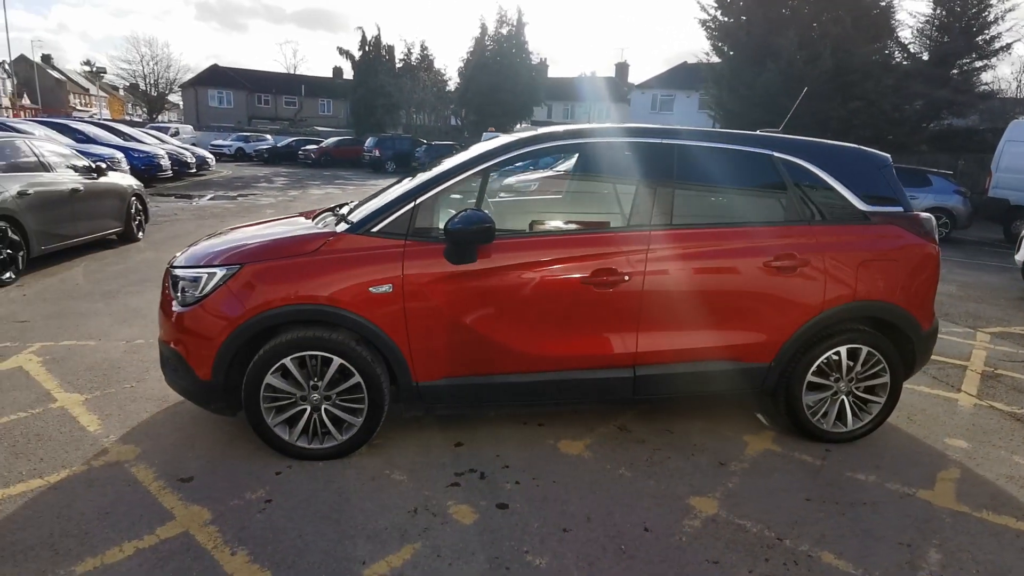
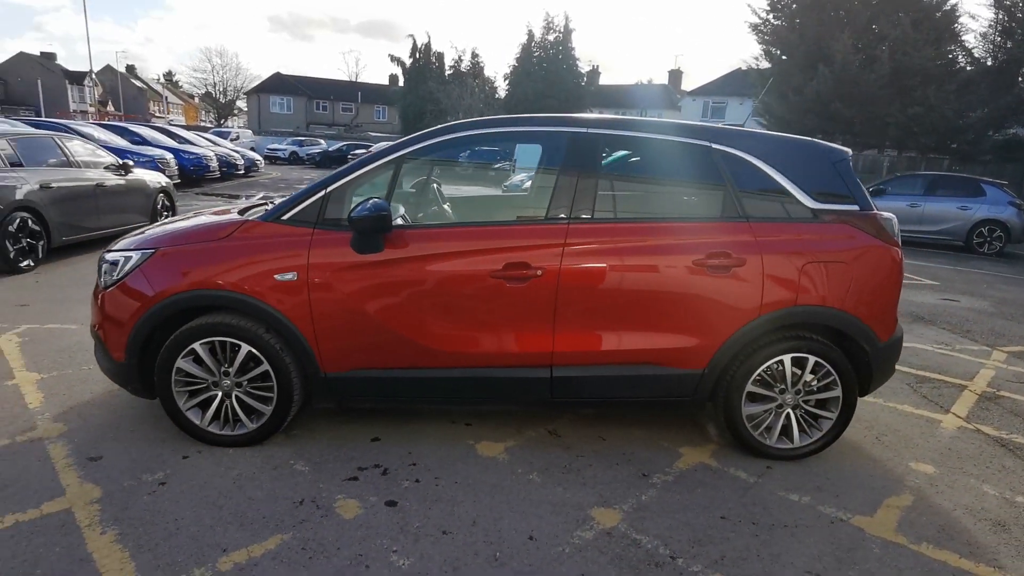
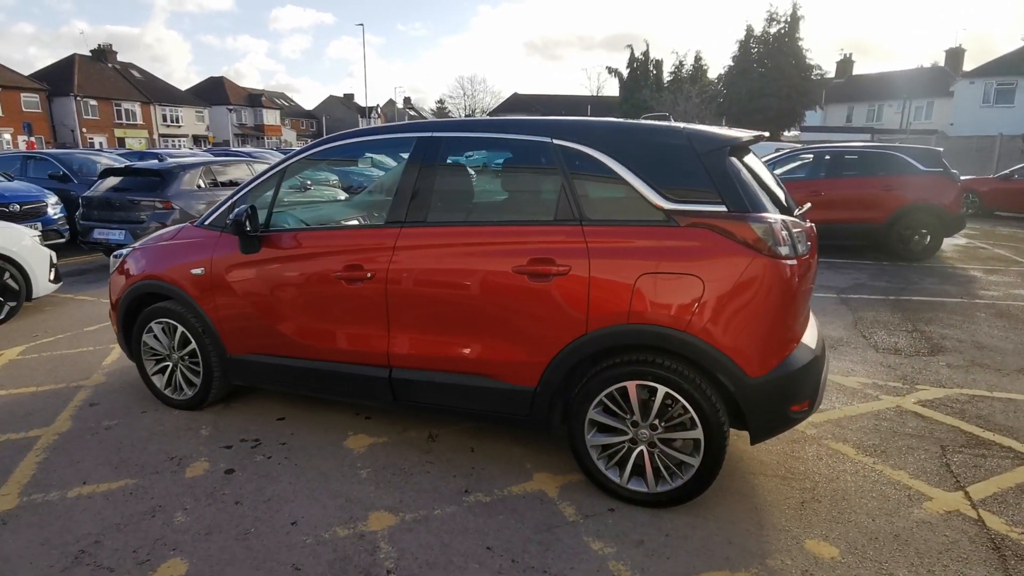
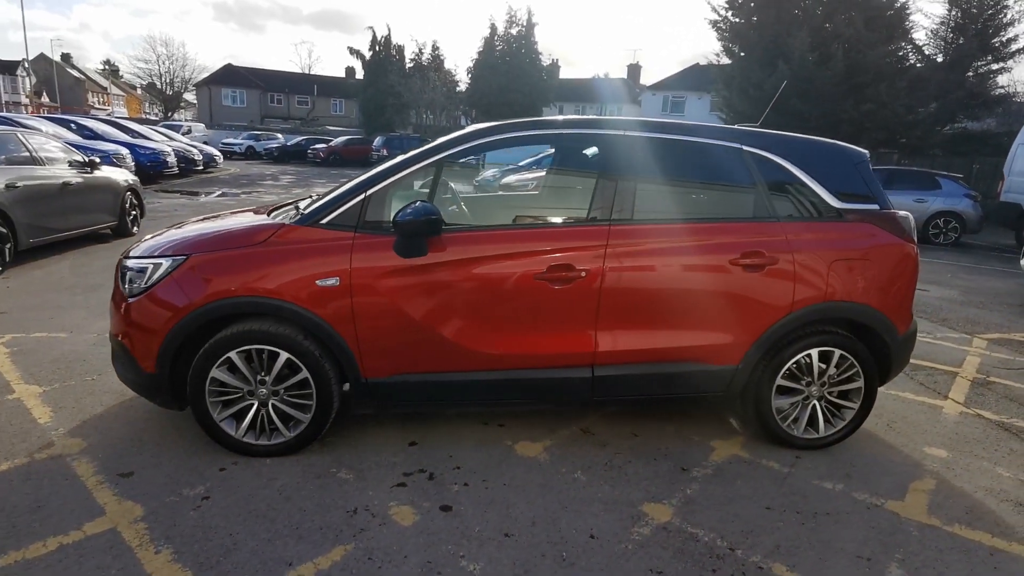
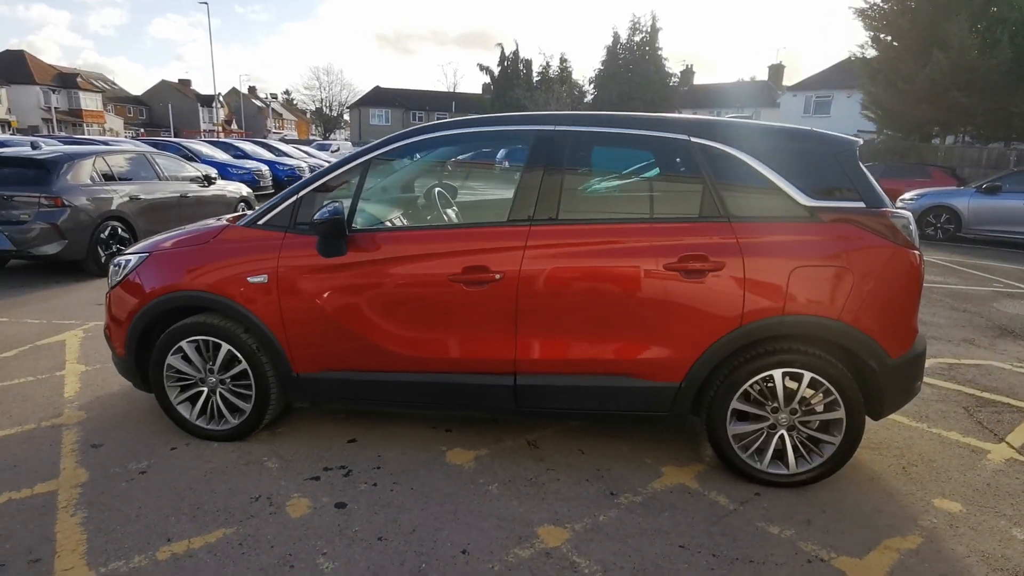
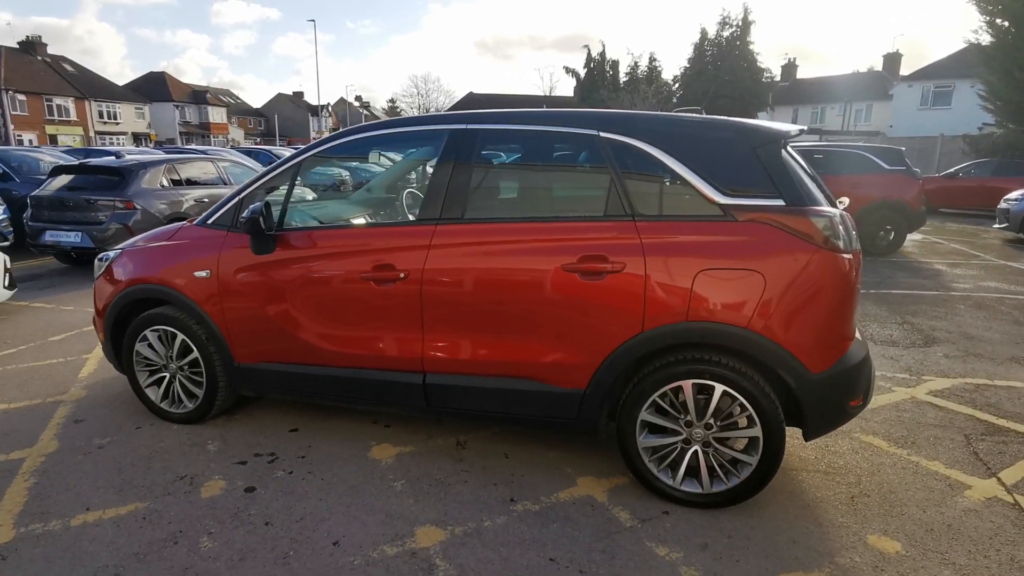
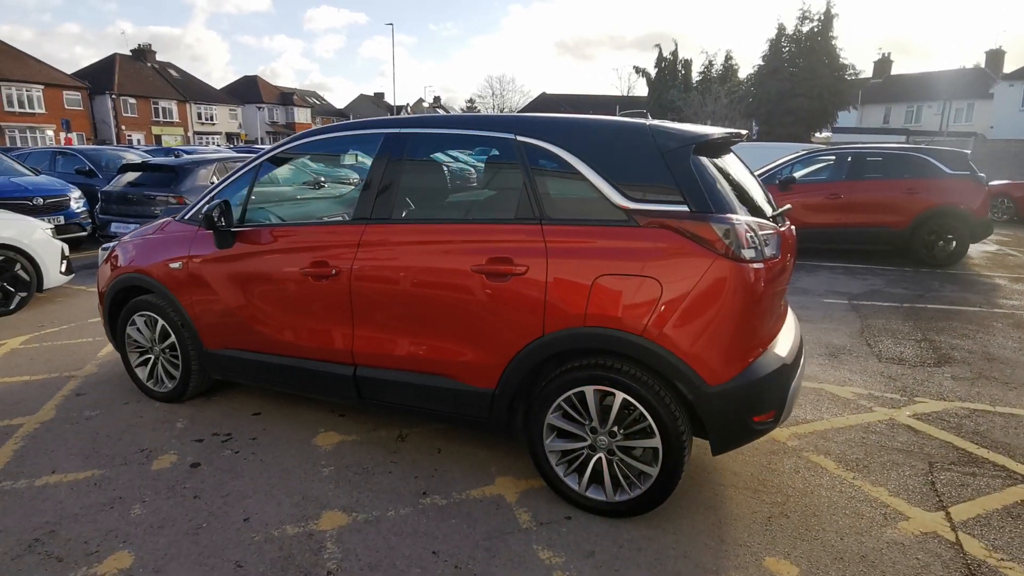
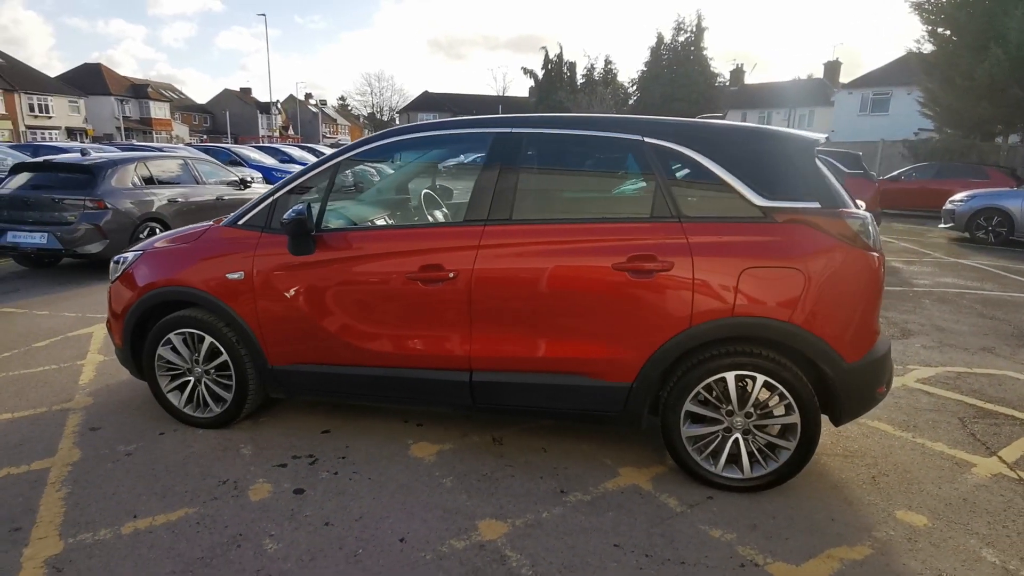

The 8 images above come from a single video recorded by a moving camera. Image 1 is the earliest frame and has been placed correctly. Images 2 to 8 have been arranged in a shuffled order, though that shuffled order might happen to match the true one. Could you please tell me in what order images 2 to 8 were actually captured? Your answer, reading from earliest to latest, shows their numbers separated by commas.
4, 2, 5, 8, 6, 3, 7
